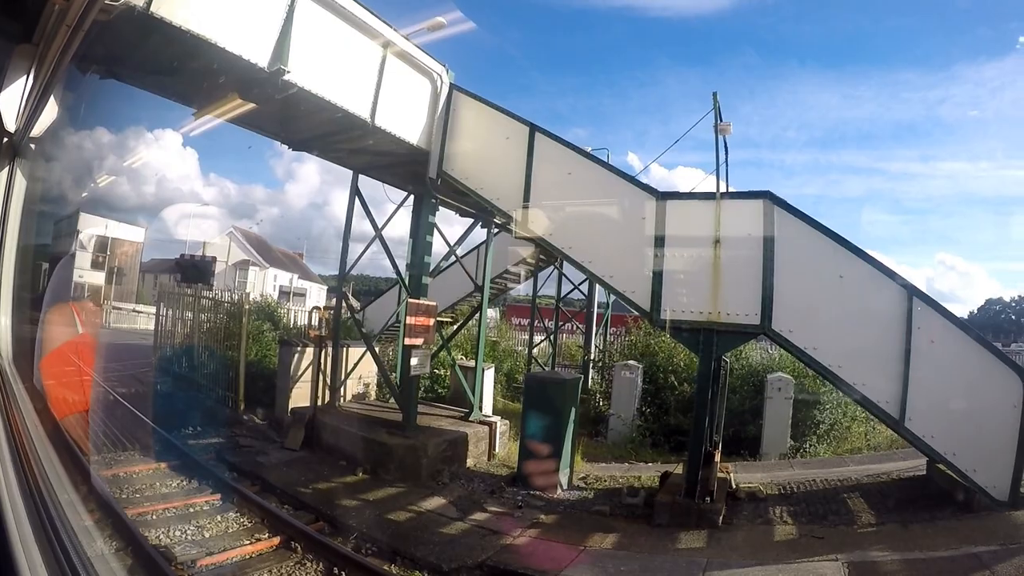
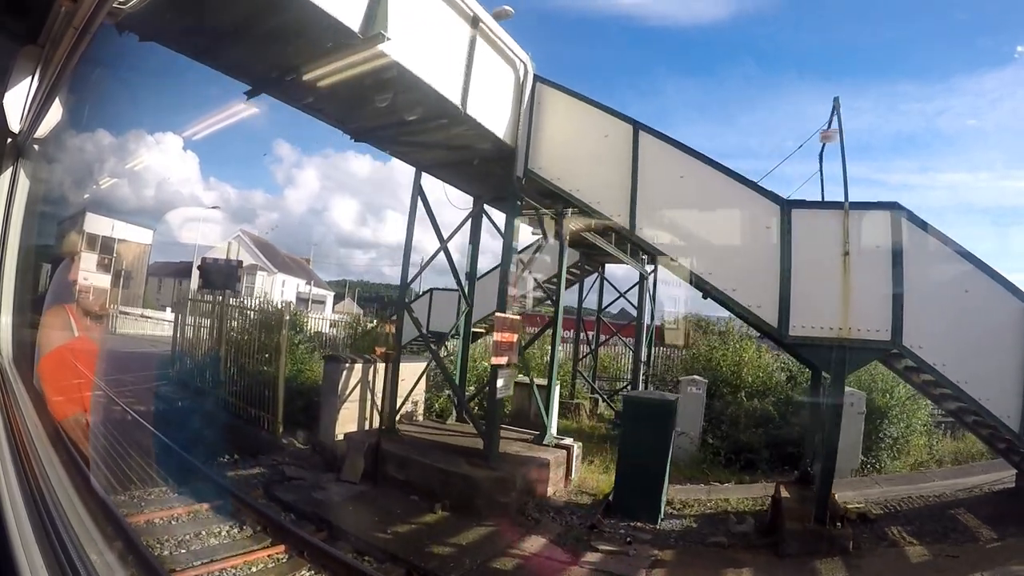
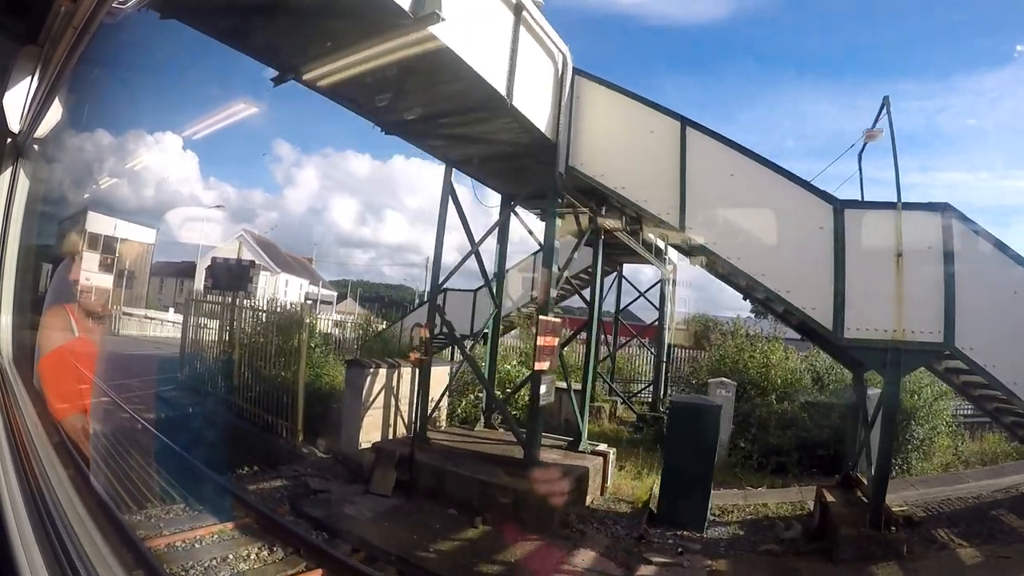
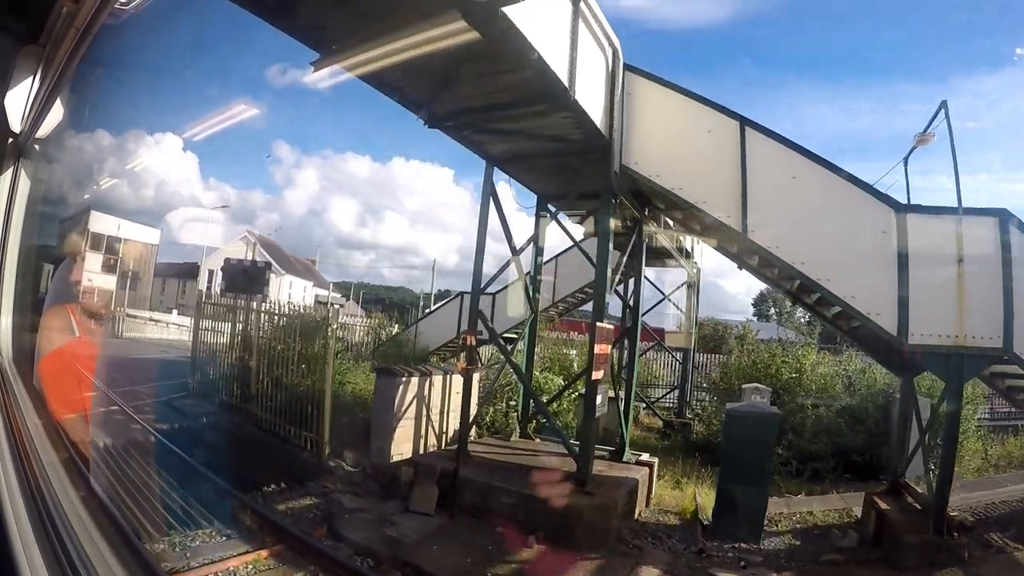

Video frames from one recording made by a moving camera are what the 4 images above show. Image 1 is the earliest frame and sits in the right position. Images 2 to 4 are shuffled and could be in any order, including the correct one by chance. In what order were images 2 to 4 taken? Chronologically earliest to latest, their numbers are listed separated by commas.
2, 3, 4
